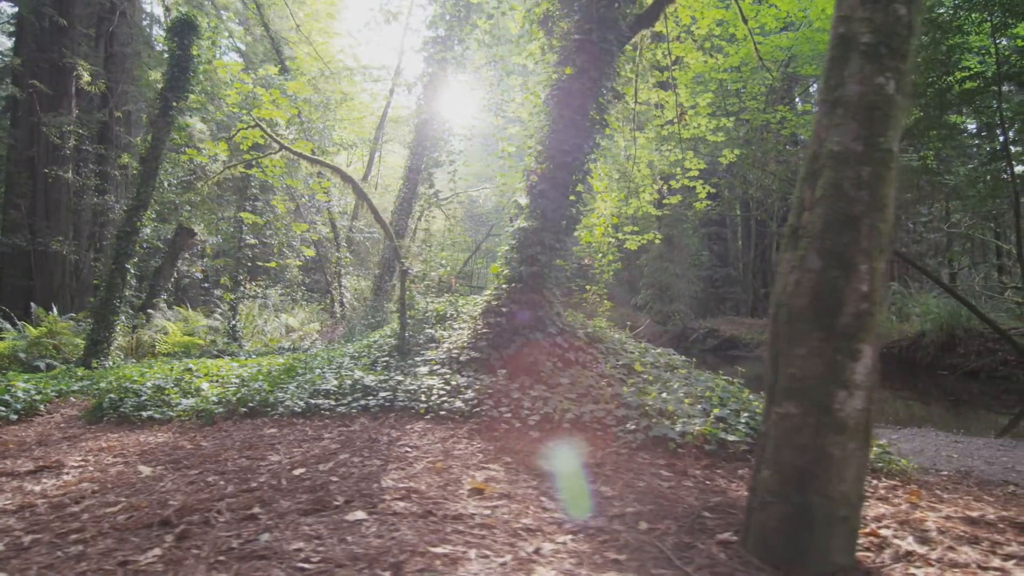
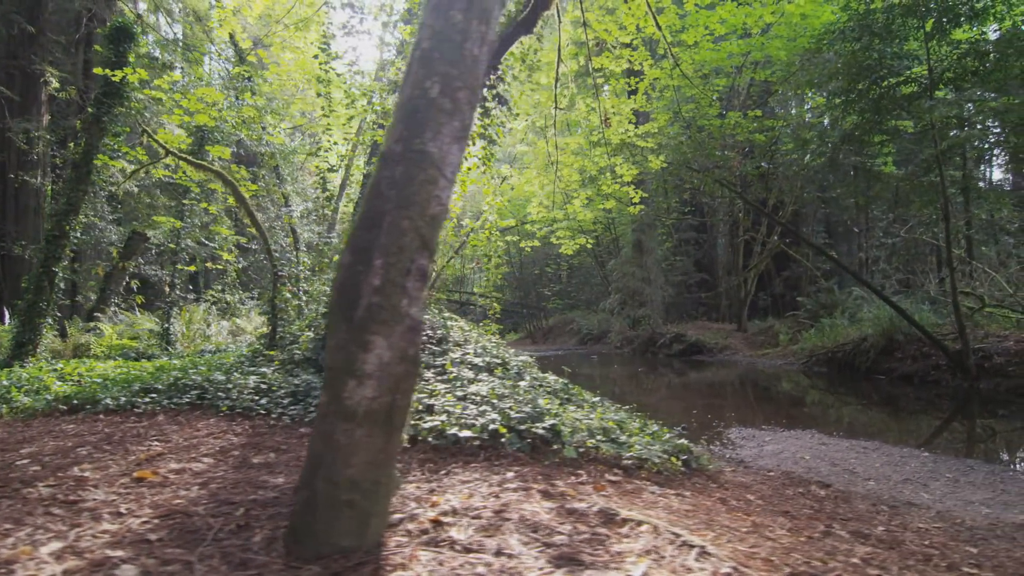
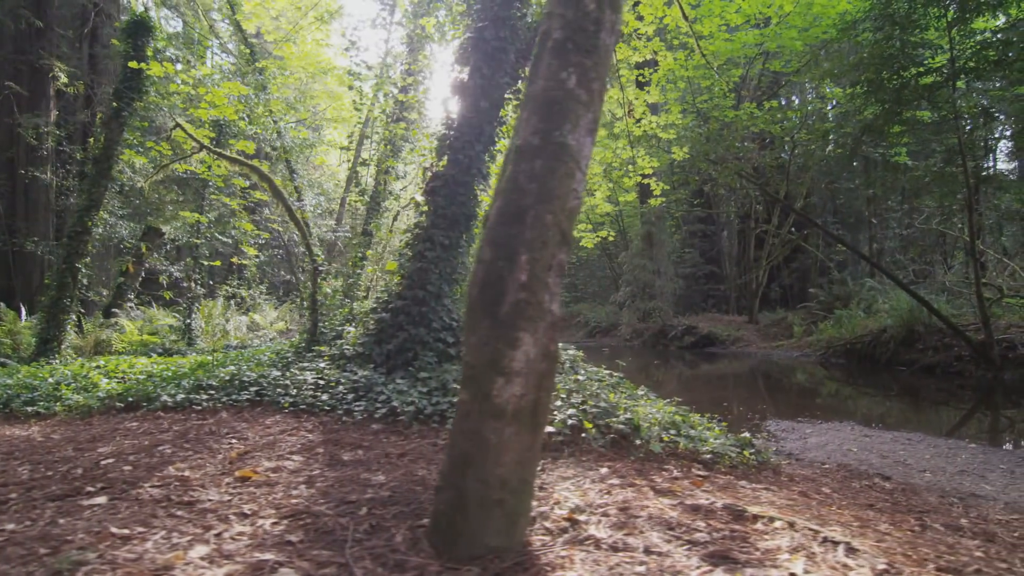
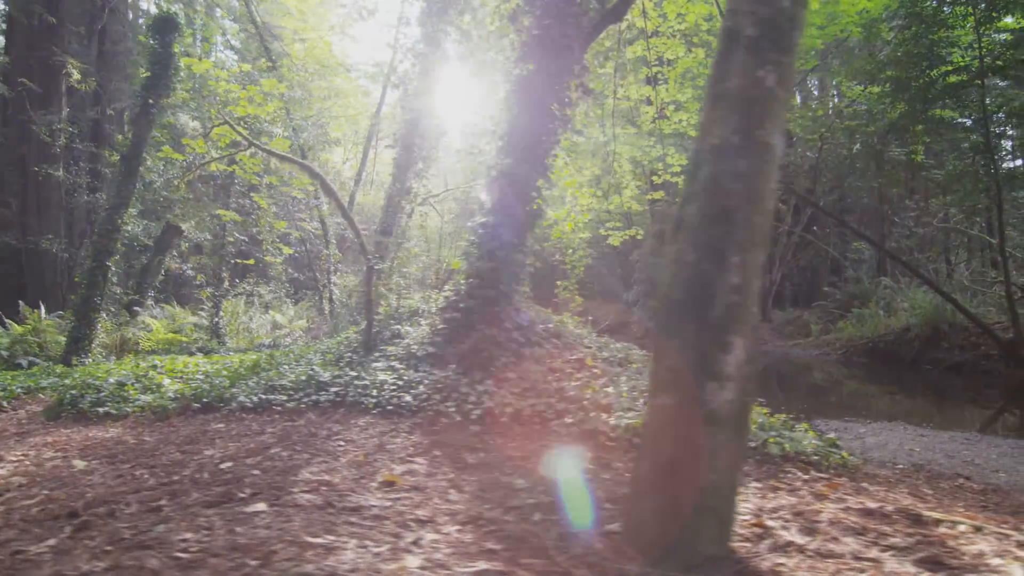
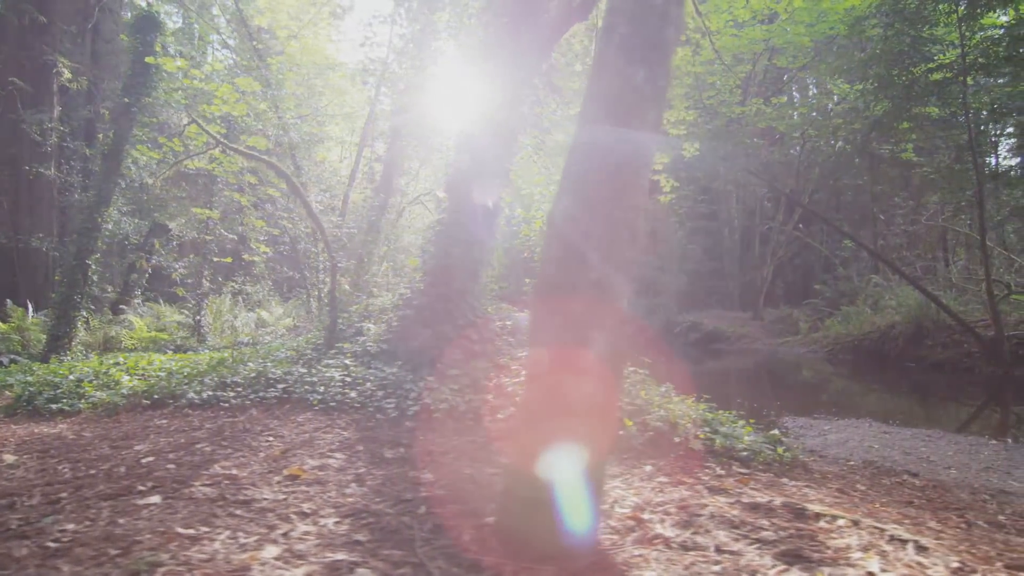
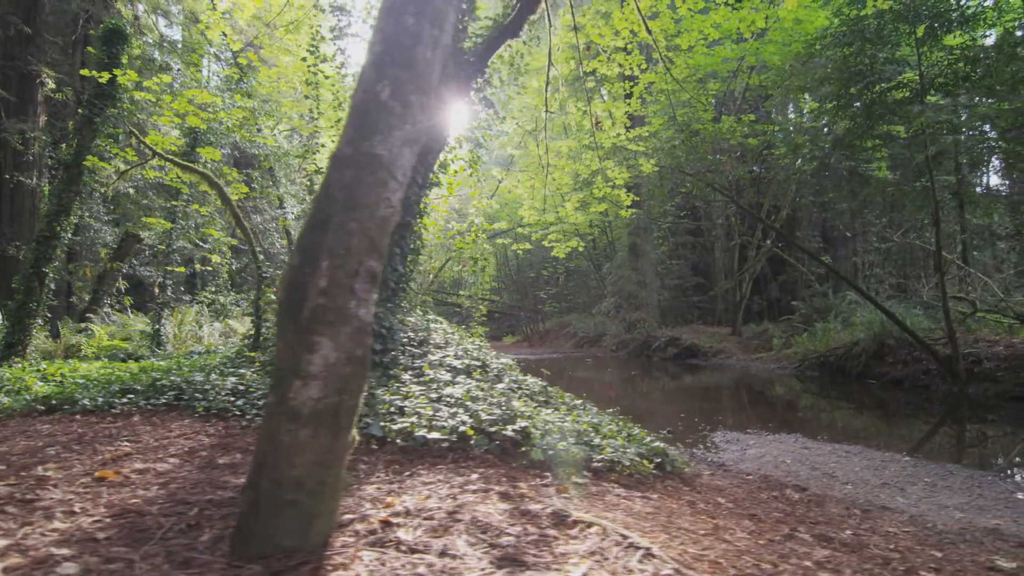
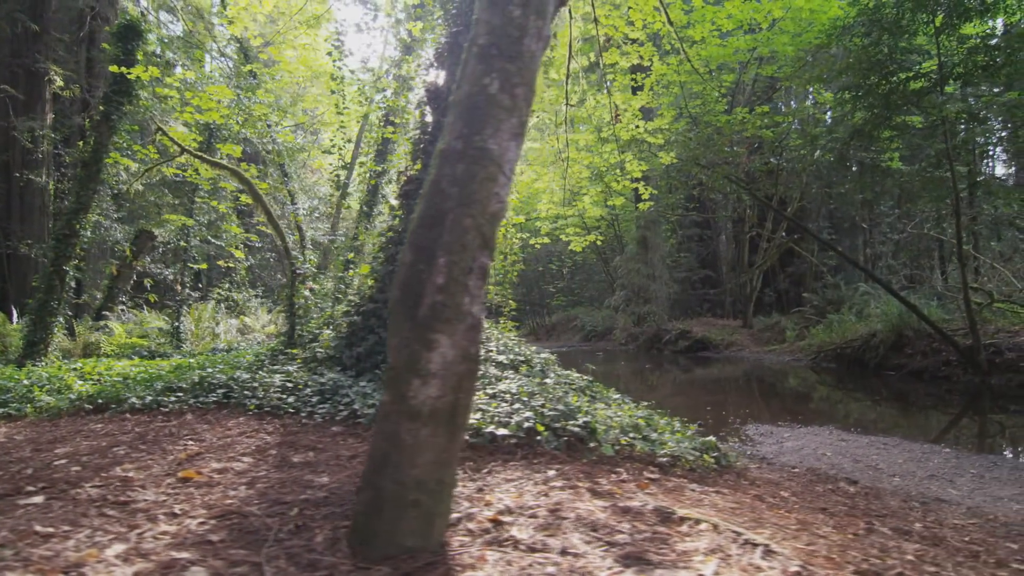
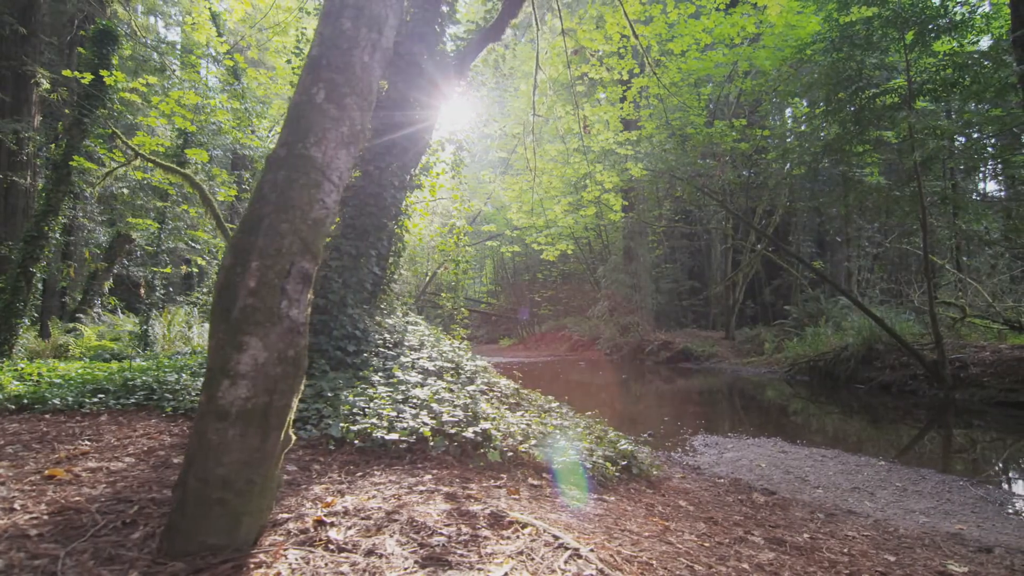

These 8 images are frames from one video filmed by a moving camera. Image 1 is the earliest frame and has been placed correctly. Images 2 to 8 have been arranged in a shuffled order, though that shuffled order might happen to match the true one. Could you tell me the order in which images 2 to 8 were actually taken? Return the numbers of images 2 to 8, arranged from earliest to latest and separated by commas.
4, 5, 3, 7, 2, 6, 8
